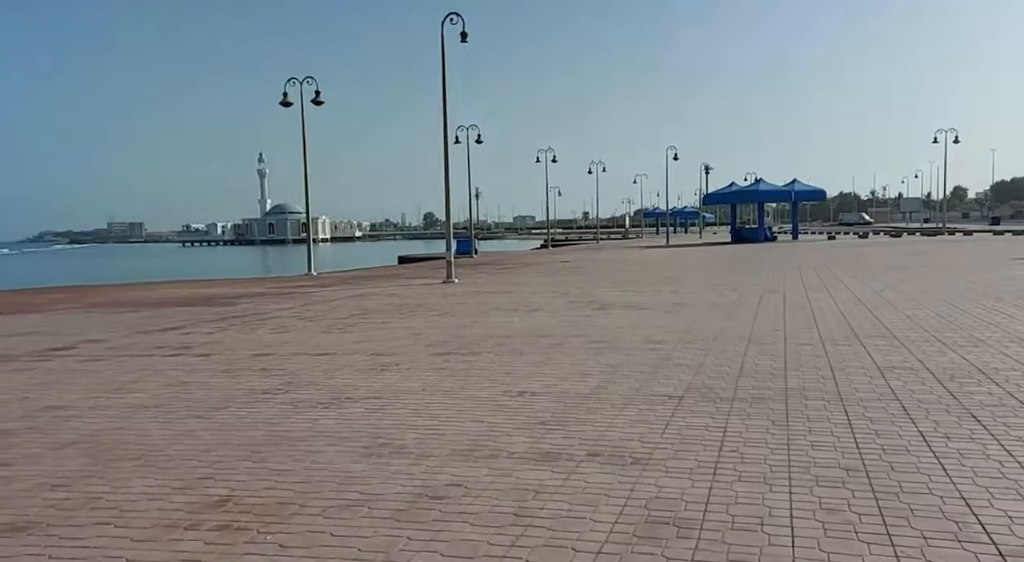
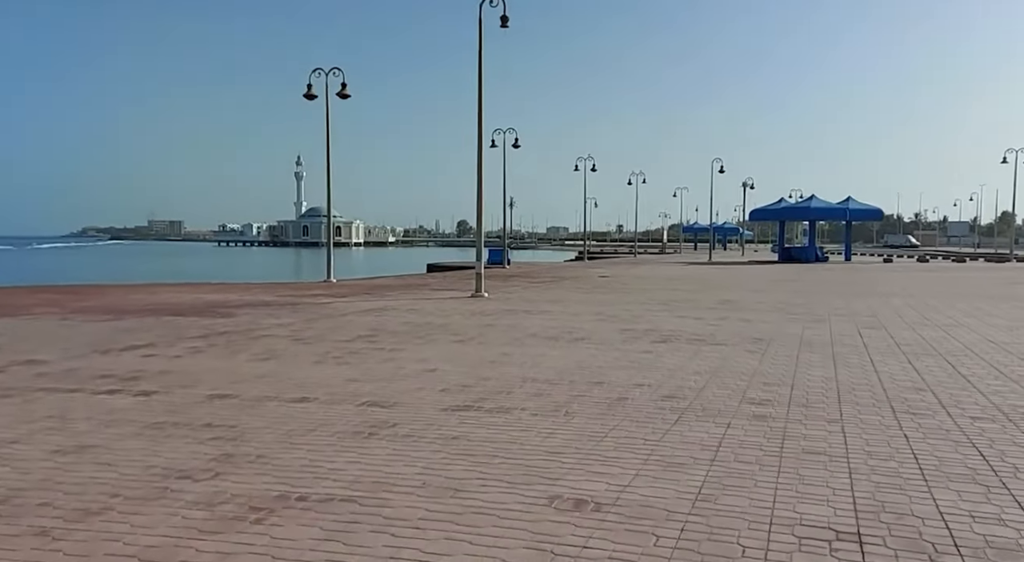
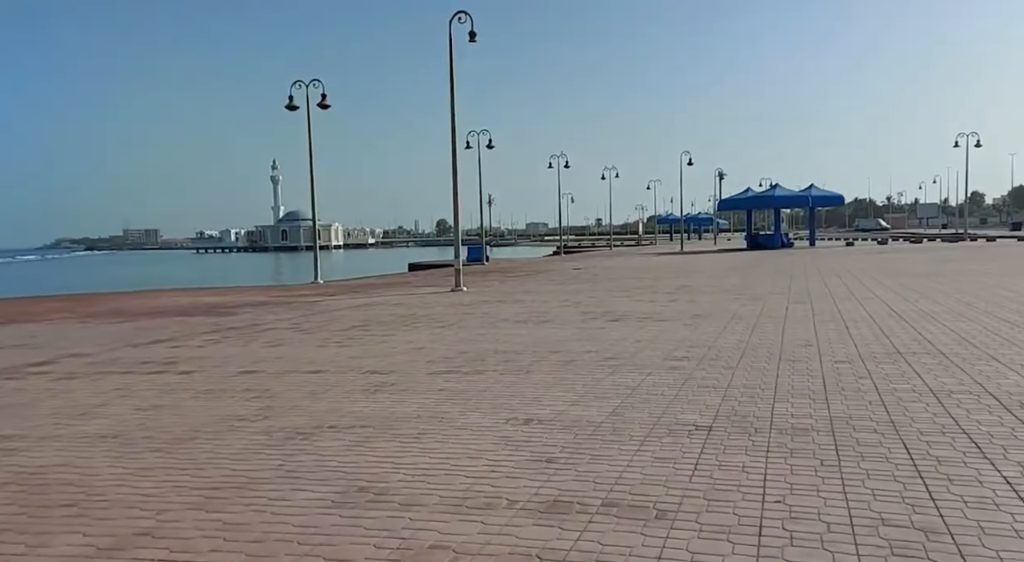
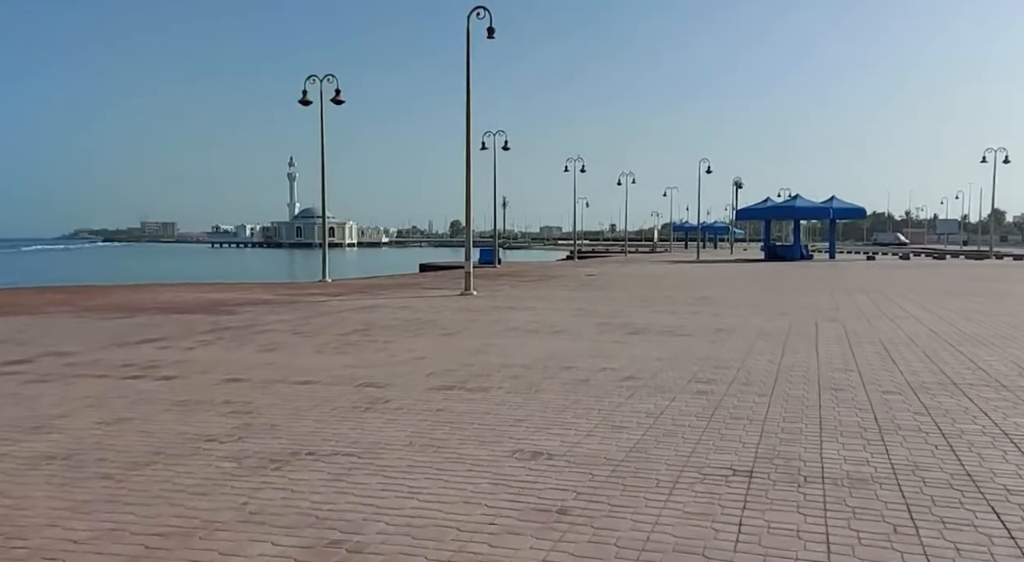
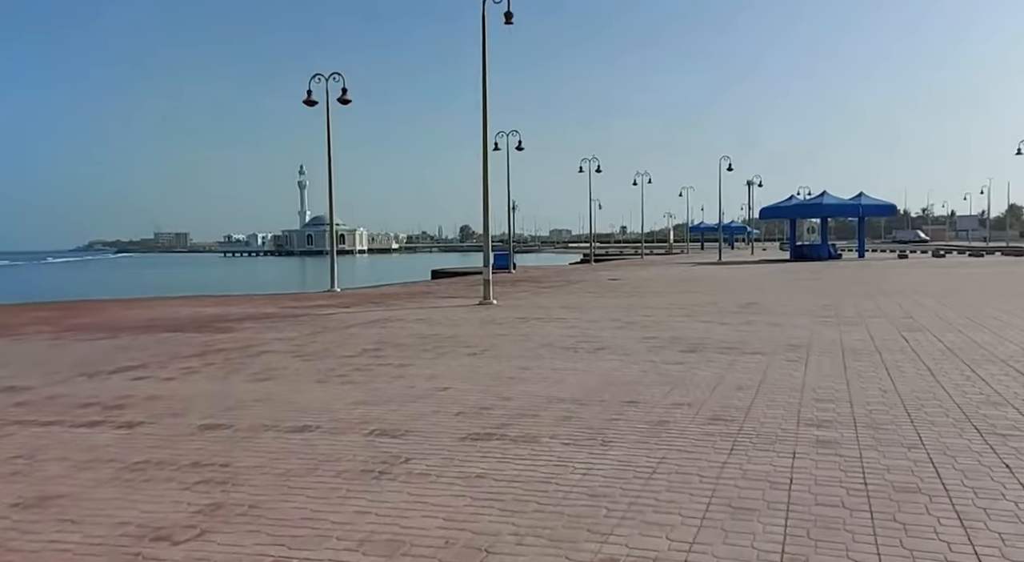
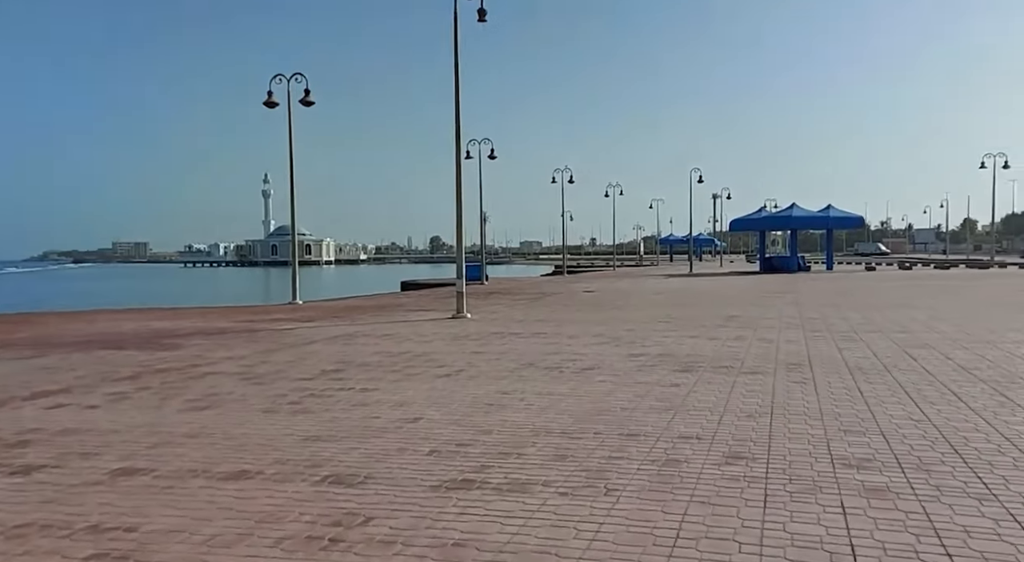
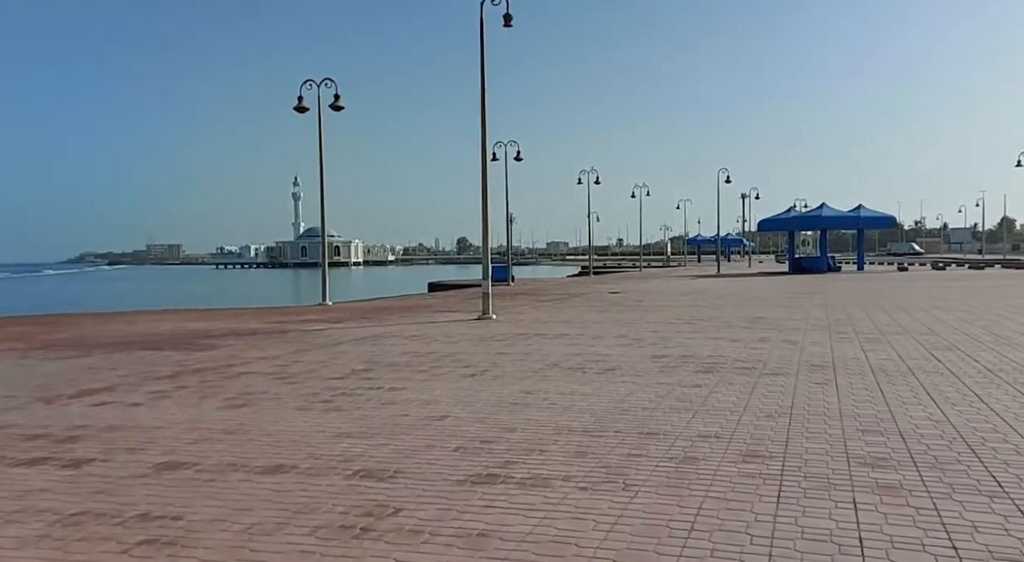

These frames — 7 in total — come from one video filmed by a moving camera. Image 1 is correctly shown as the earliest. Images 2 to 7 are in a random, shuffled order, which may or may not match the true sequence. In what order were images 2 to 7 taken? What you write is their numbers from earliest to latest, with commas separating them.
3, 4, 2, 5, 7, 6
